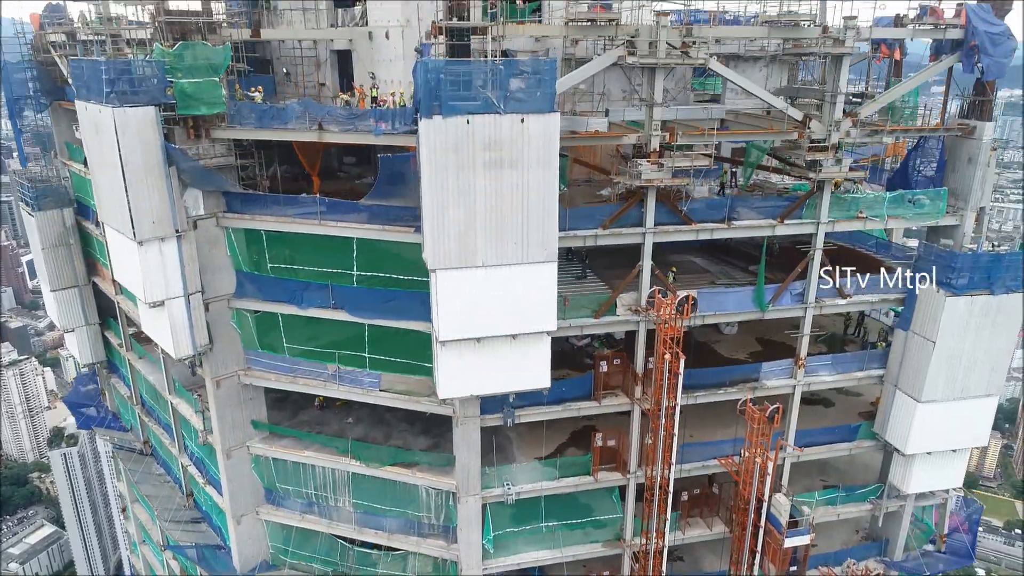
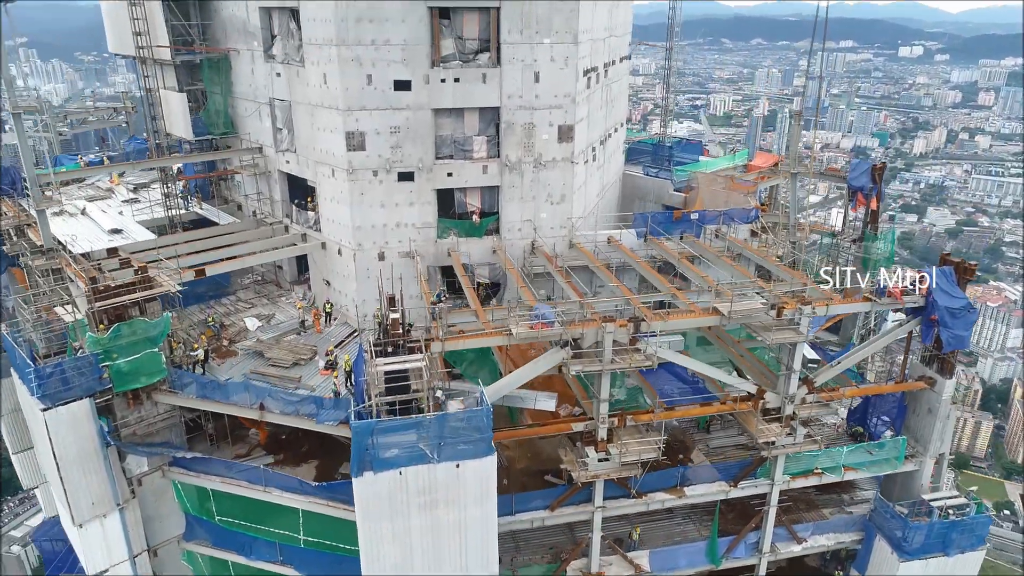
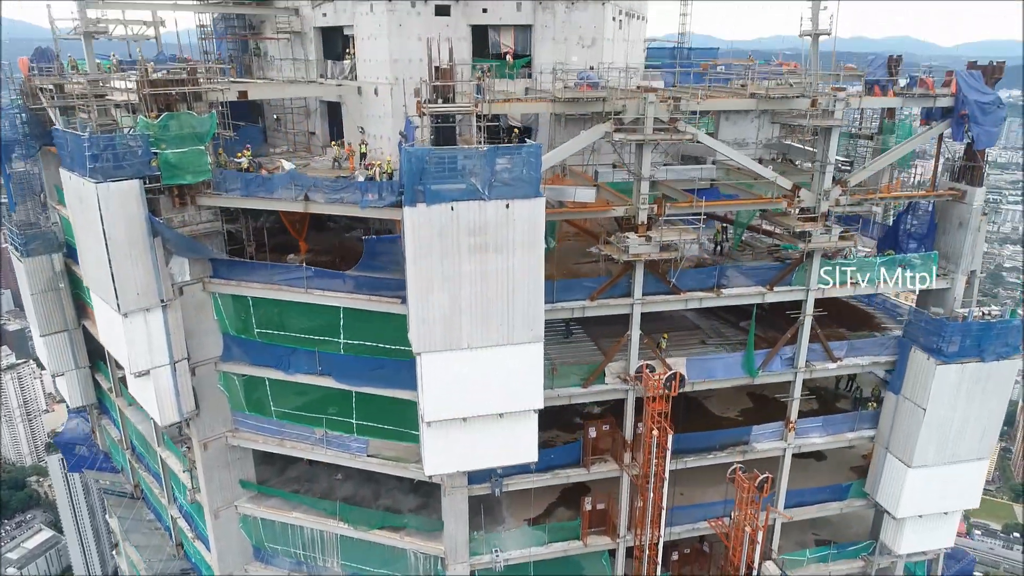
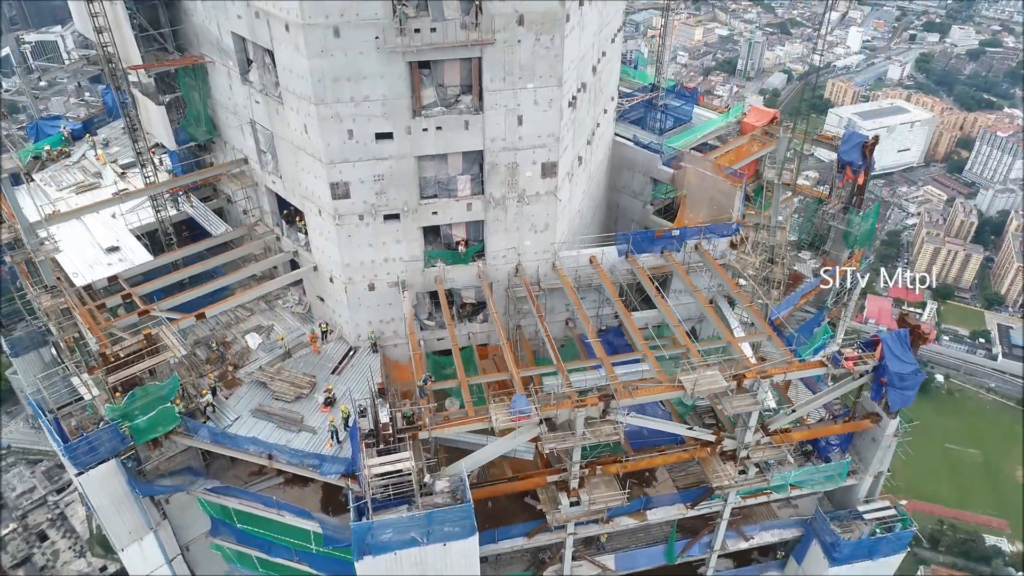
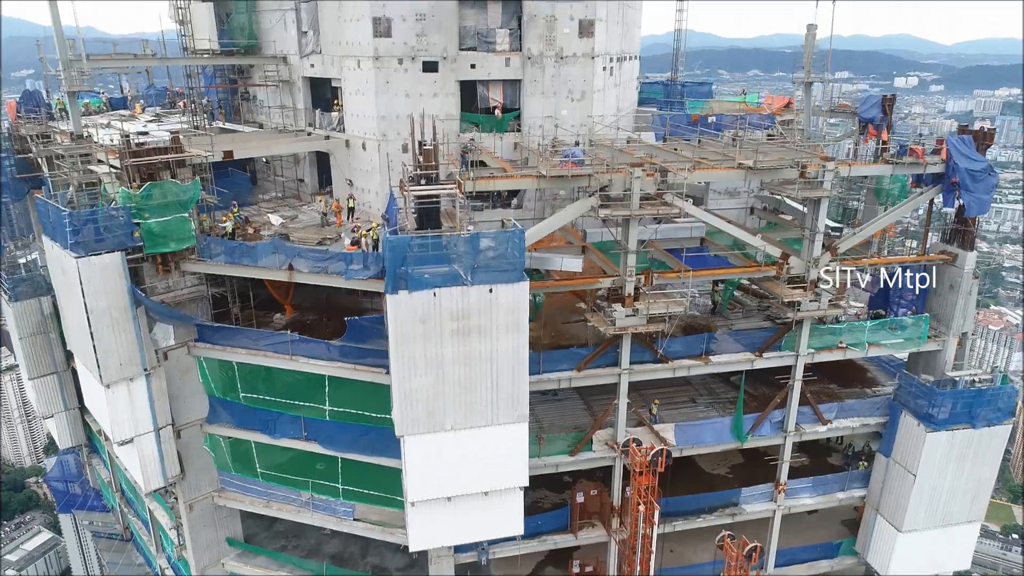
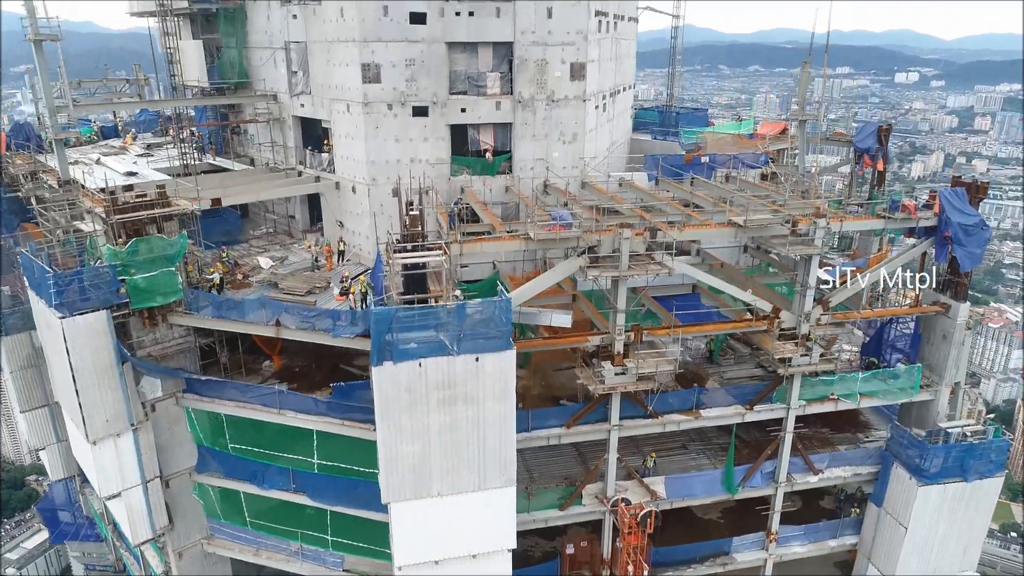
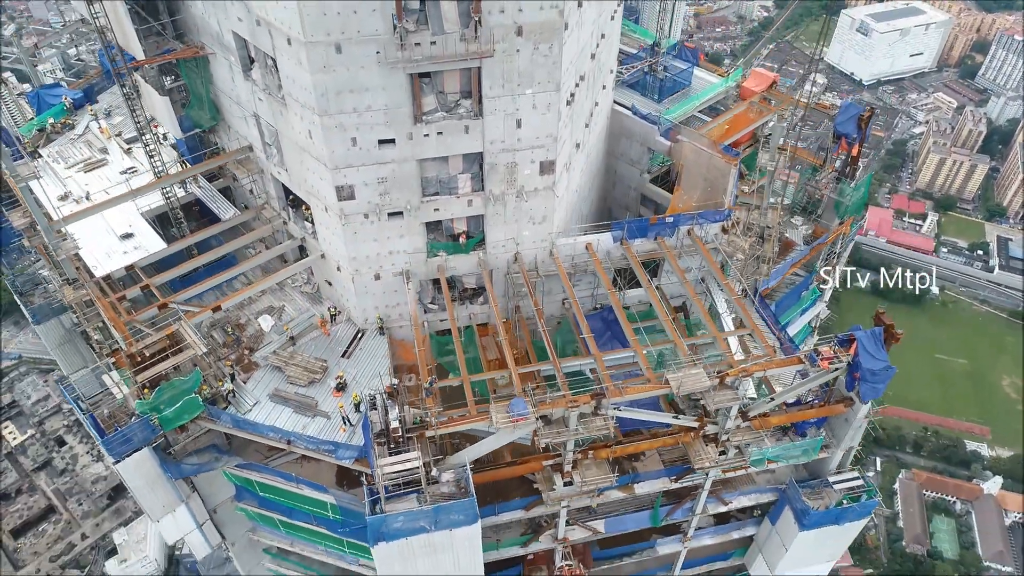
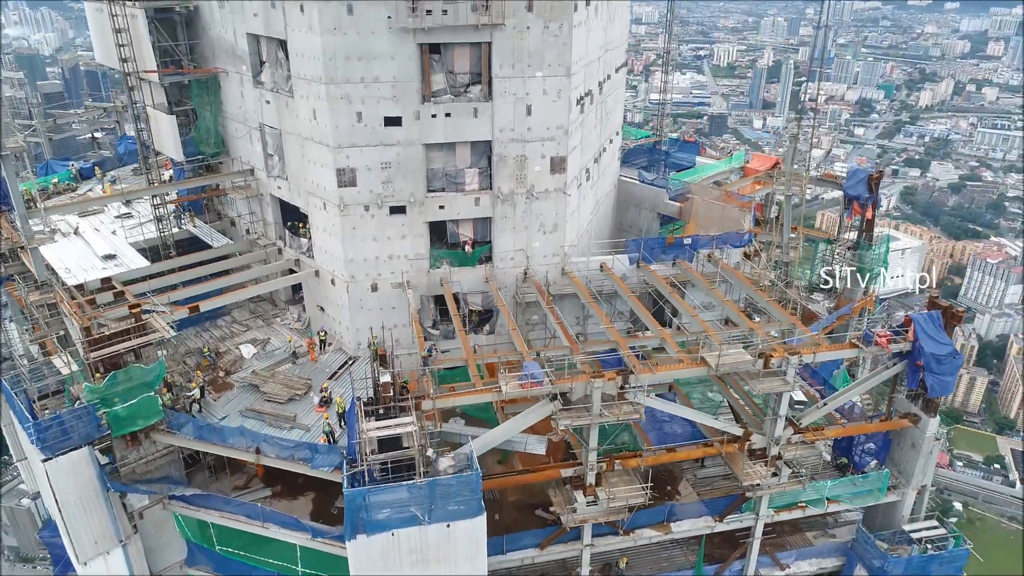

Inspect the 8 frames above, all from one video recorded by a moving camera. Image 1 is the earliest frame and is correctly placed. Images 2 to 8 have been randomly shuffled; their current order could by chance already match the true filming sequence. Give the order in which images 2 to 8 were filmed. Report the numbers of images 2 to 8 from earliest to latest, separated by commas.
3, 5, 6, 2, 8, 4, 7
